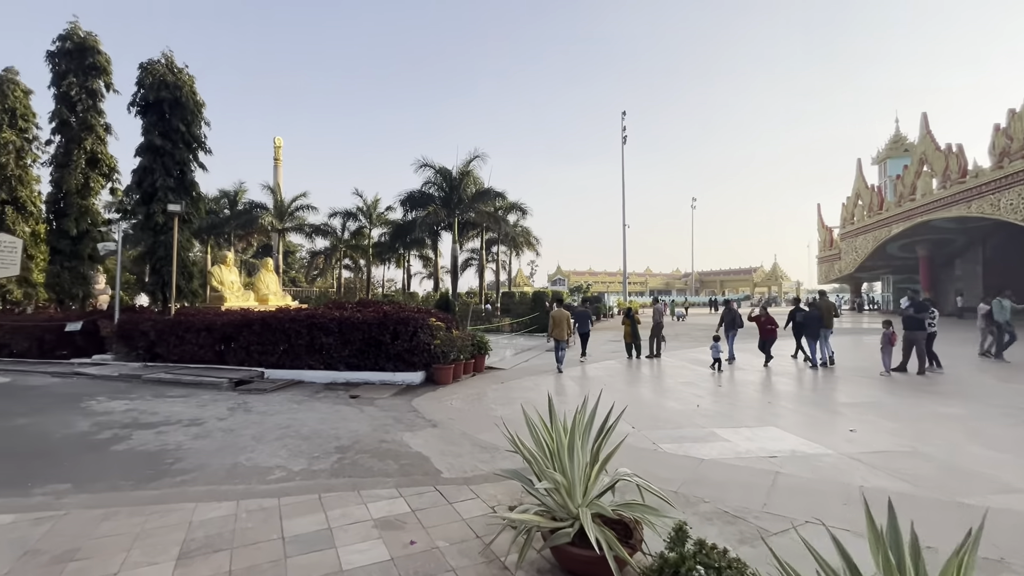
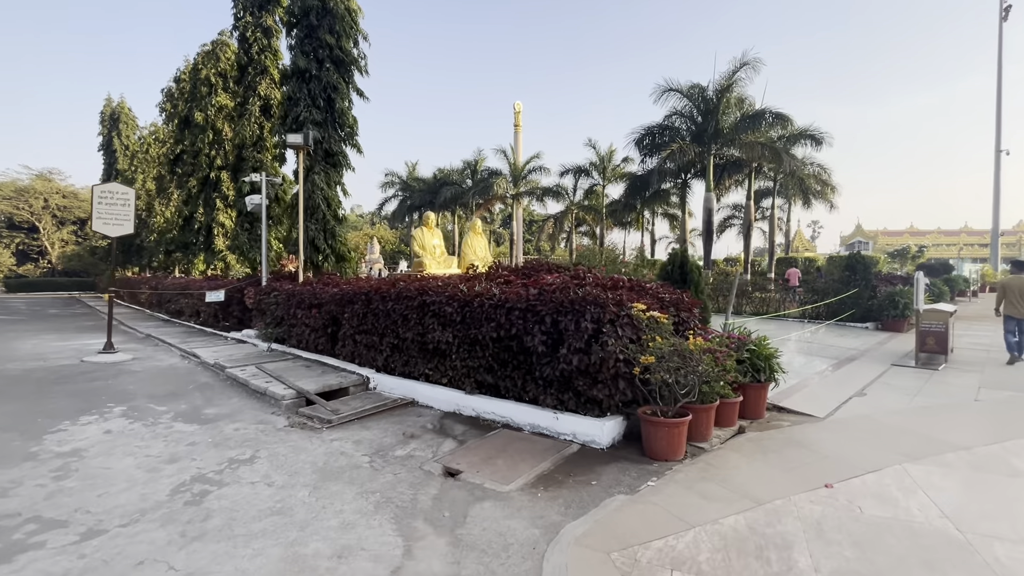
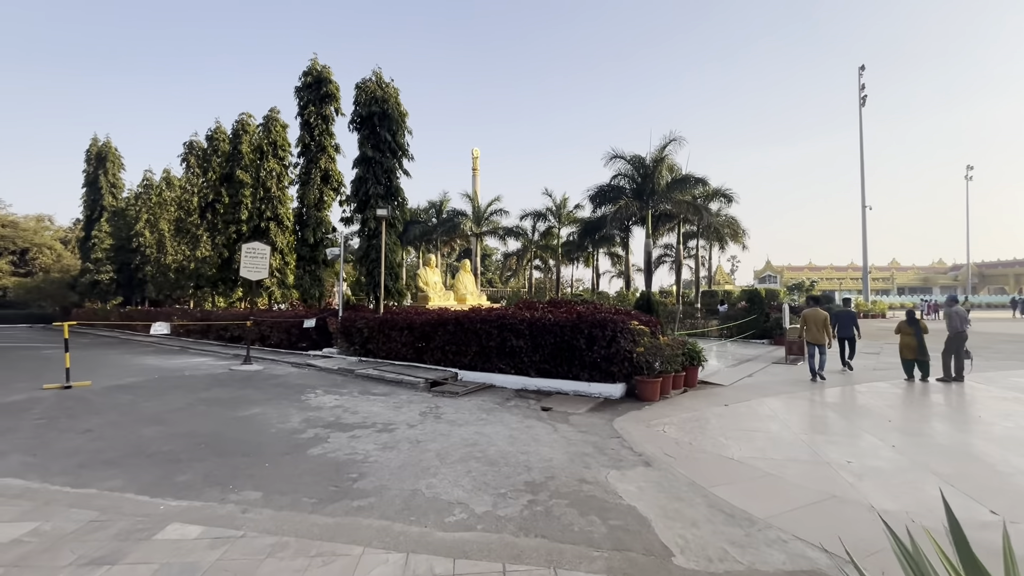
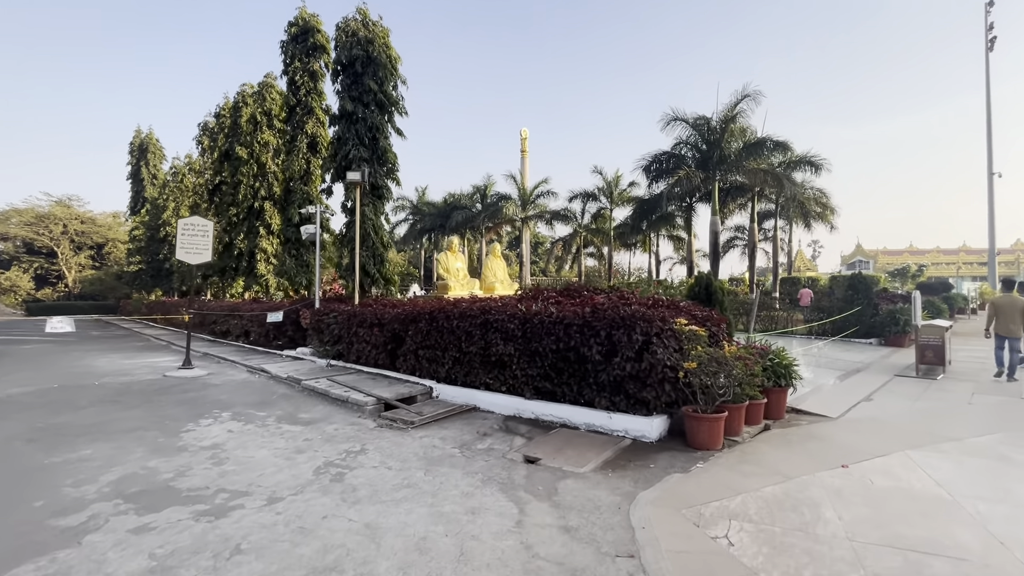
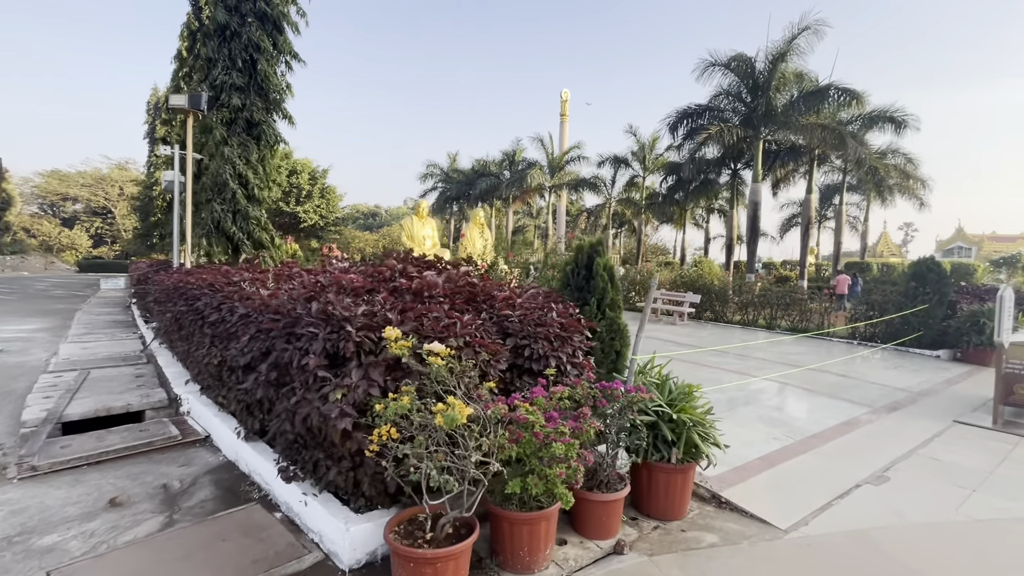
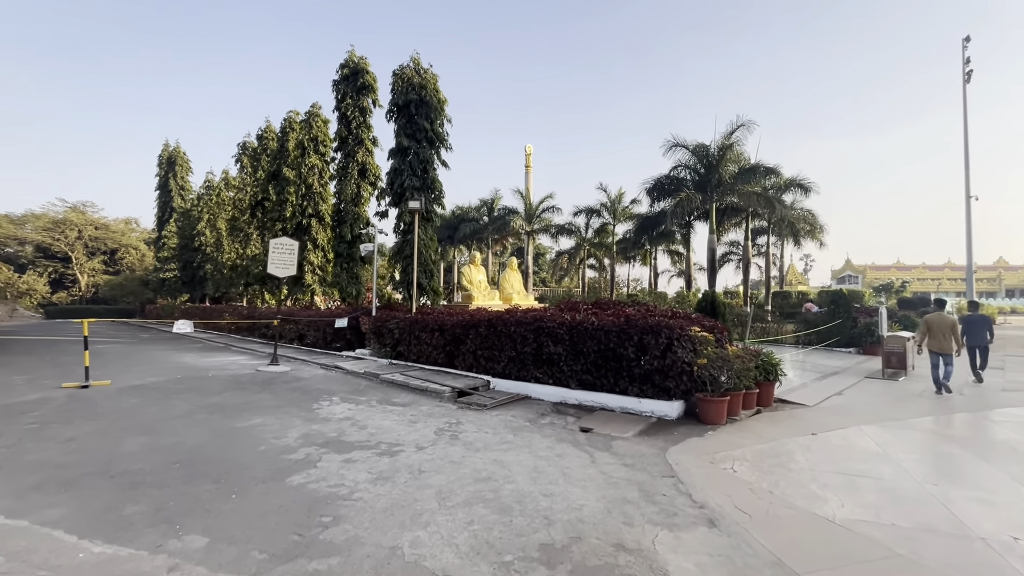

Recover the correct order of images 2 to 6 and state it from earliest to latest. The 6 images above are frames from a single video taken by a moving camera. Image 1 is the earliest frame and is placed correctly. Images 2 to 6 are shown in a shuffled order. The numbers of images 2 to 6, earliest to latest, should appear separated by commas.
3, 6, 4, 2, 5
